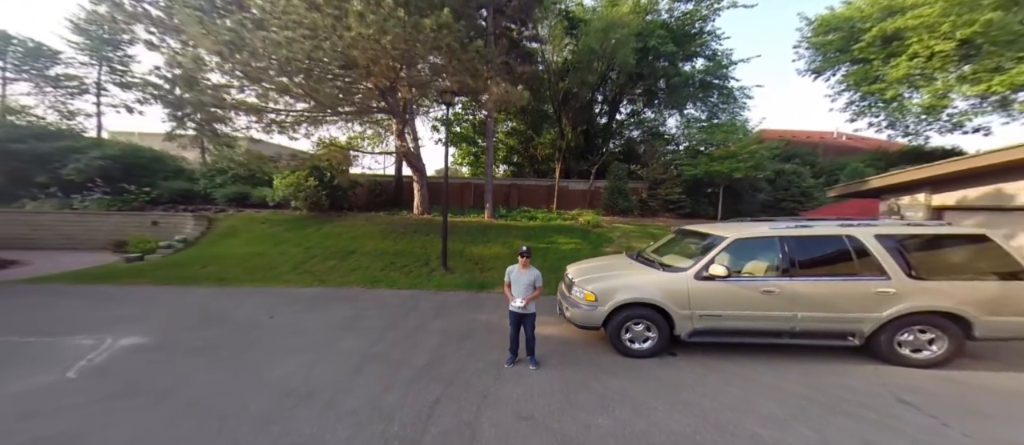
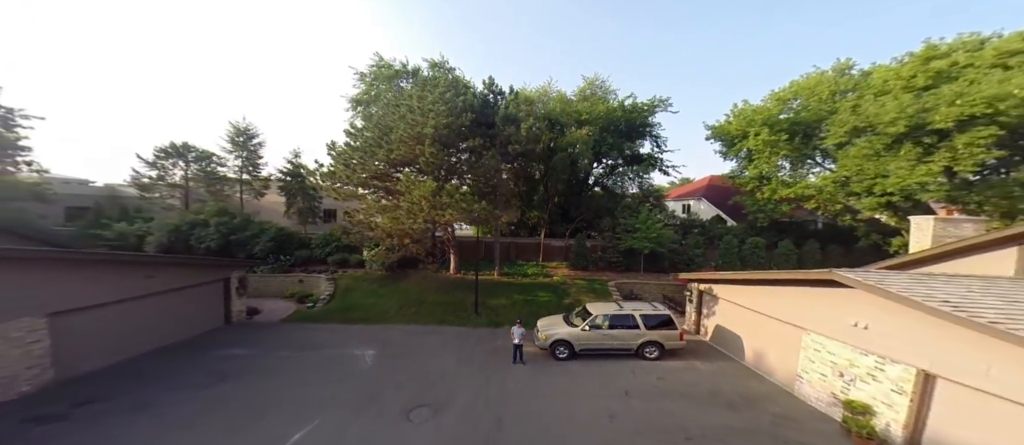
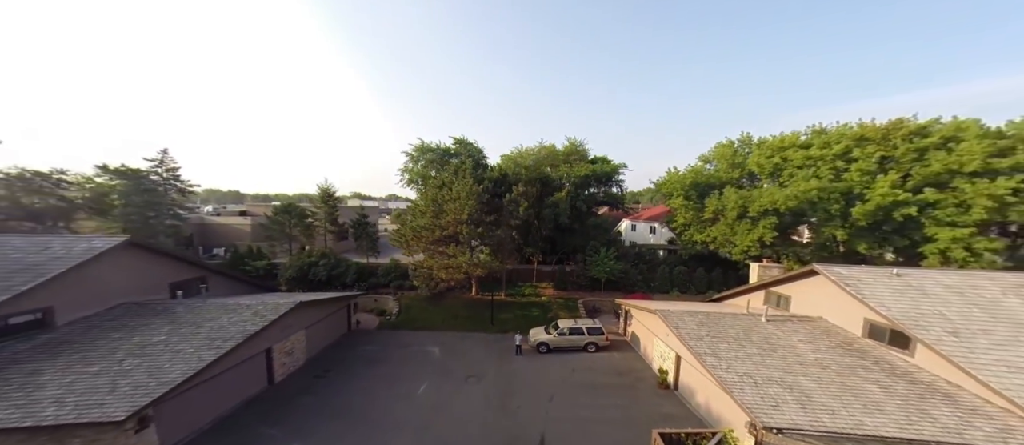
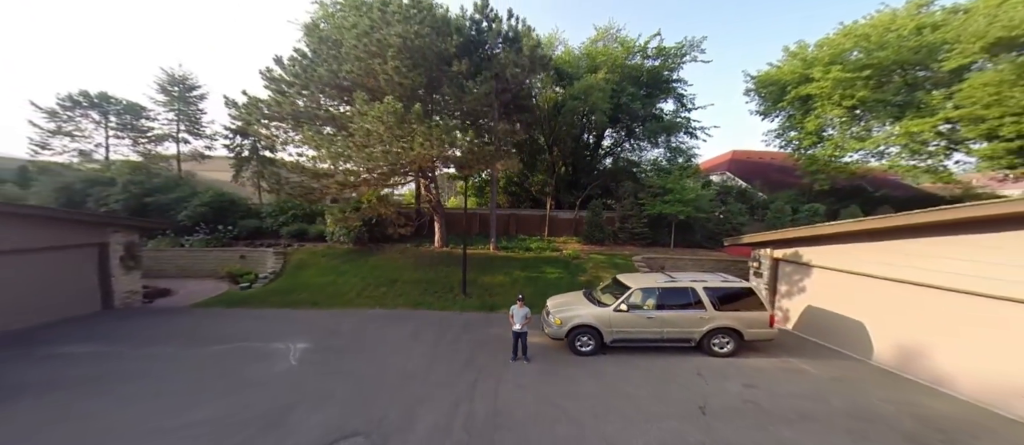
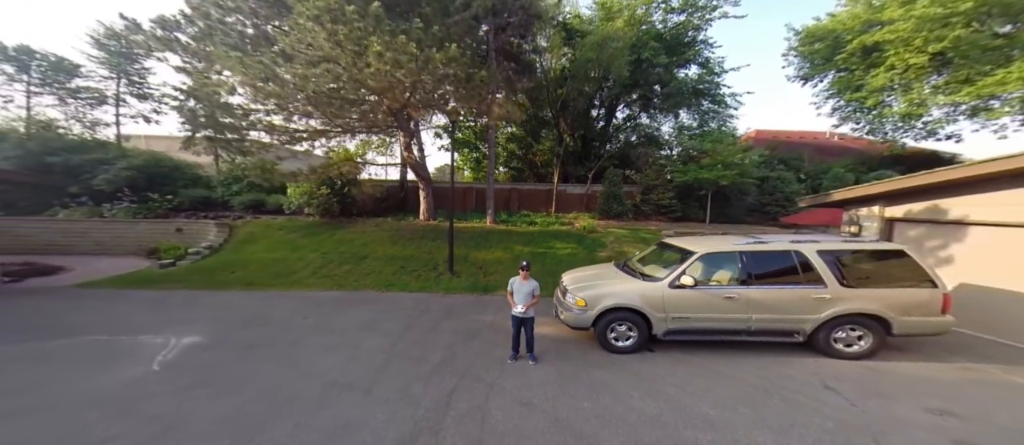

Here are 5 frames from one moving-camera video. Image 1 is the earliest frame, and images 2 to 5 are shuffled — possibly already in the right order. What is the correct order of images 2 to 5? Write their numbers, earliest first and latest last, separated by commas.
5, 4, 2, 3
